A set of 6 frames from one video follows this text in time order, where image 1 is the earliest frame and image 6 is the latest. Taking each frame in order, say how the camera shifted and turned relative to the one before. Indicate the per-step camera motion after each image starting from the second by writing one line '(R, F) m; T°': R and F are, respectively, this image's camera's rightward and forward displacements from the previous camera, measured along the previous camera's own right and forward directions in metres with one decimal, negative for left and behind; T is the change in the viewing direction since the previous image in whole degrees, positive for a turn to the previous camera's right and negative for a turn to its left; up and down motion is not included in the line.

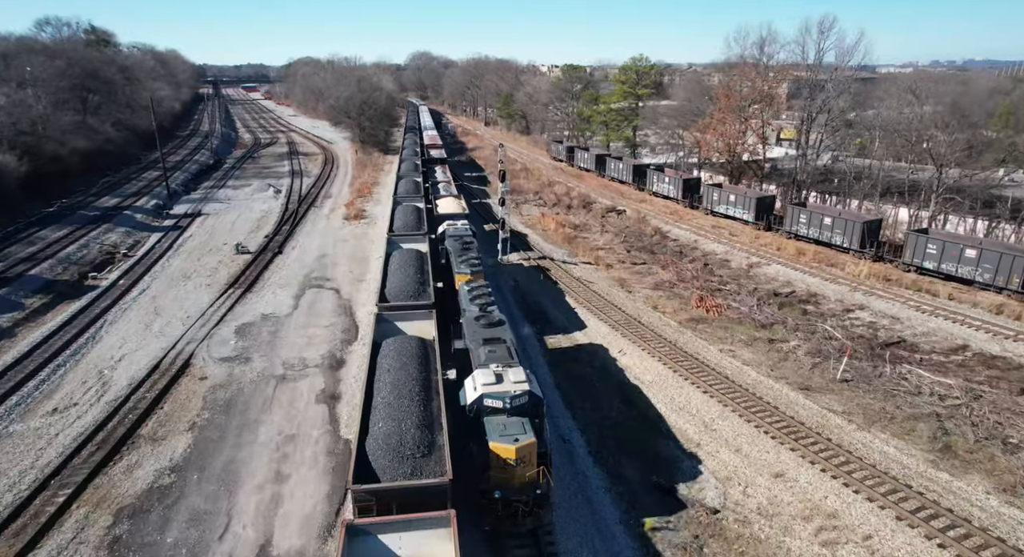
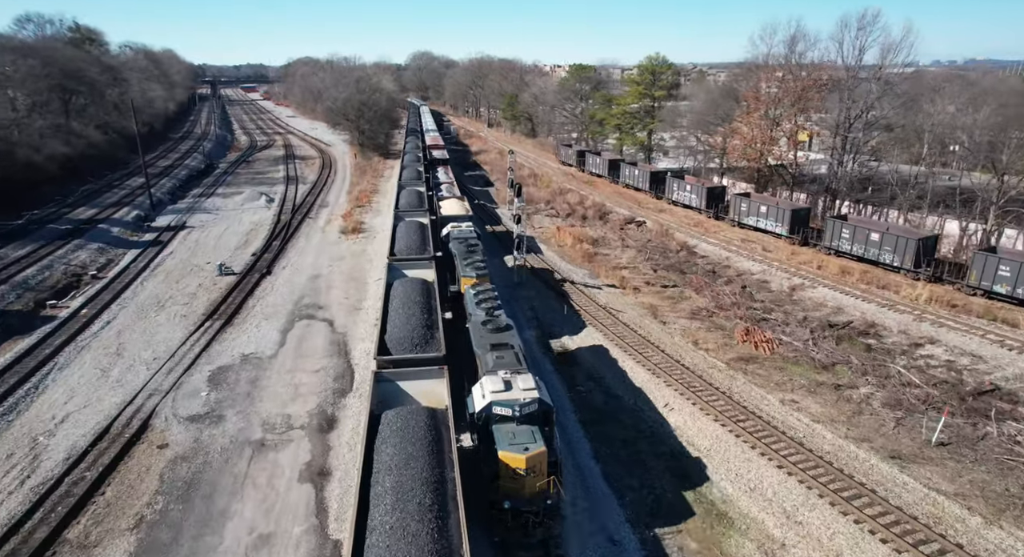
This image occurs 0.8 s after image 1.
(-0.5, +2.8) m; 0°
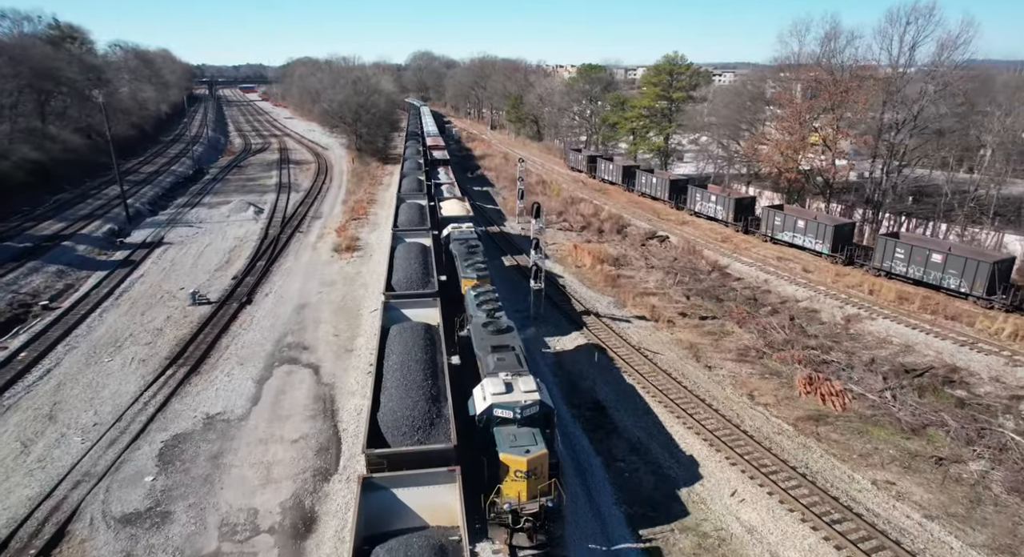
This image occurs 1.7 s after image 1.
(-0.5, +3.1) m; 0°
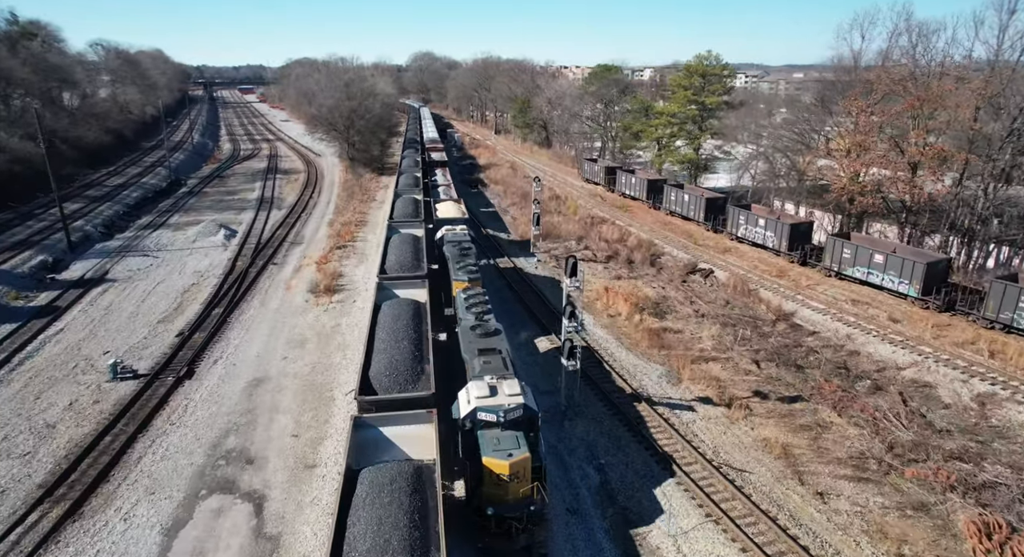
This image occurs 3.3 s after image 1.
(-0.5, +5.2) m; 0°
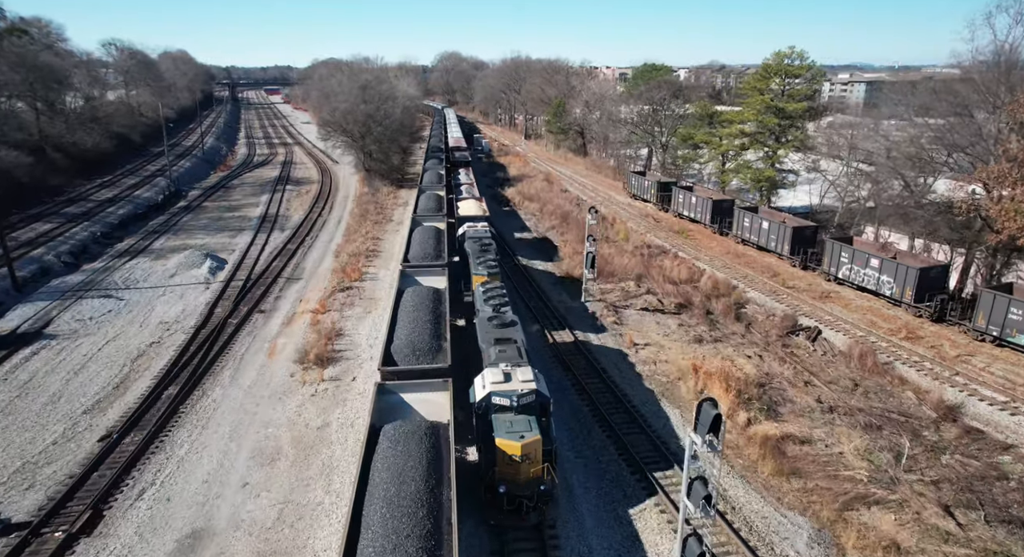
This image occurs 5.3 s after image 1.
(-0.8, +5.9) m; -2°
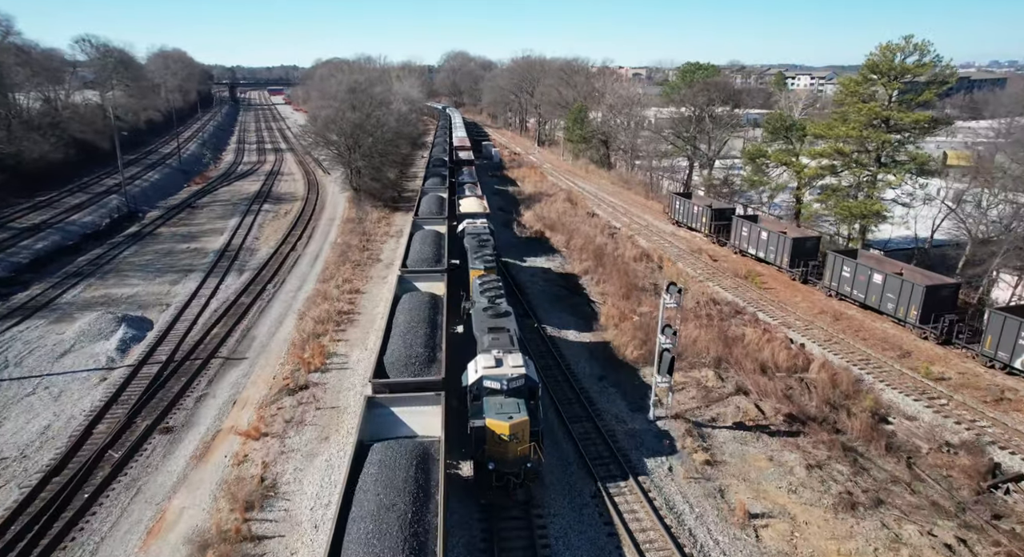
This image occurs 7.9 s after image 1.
(-0.6, +7.6) m; -1°
